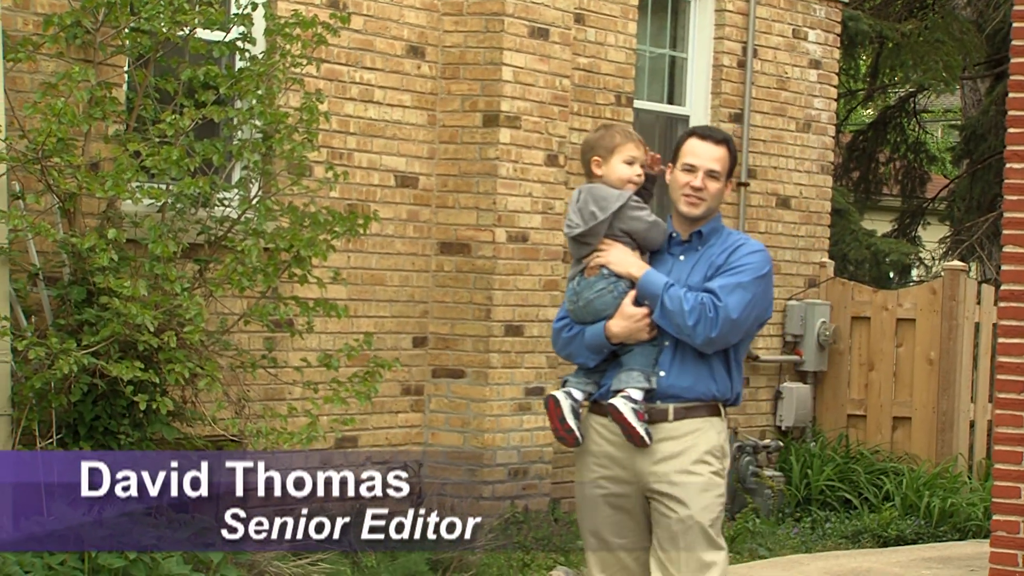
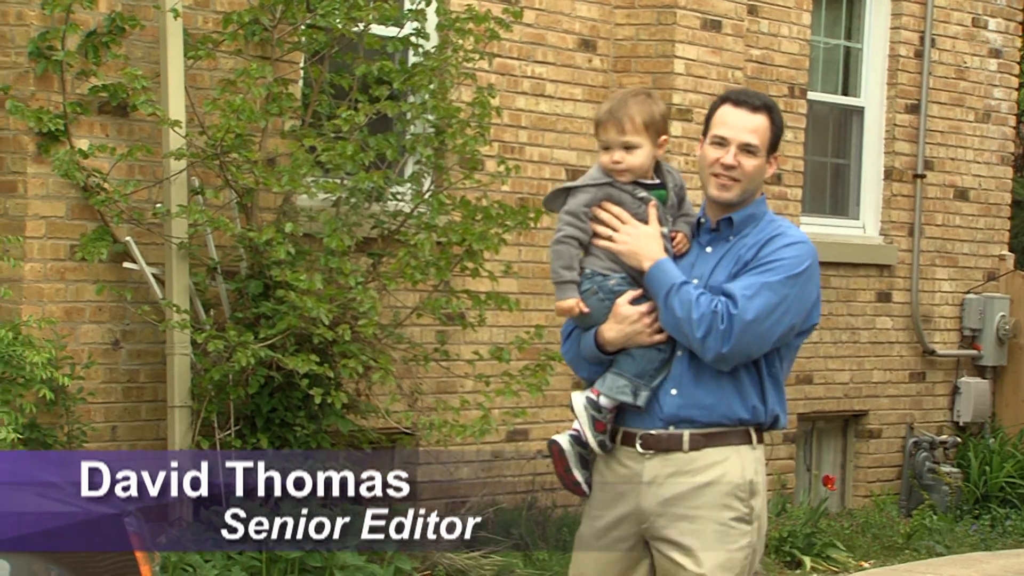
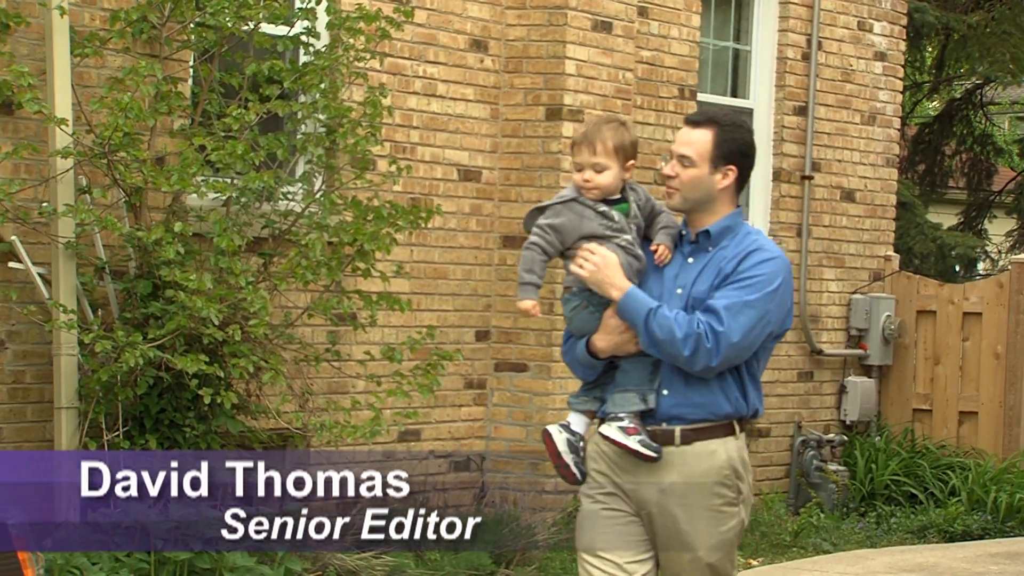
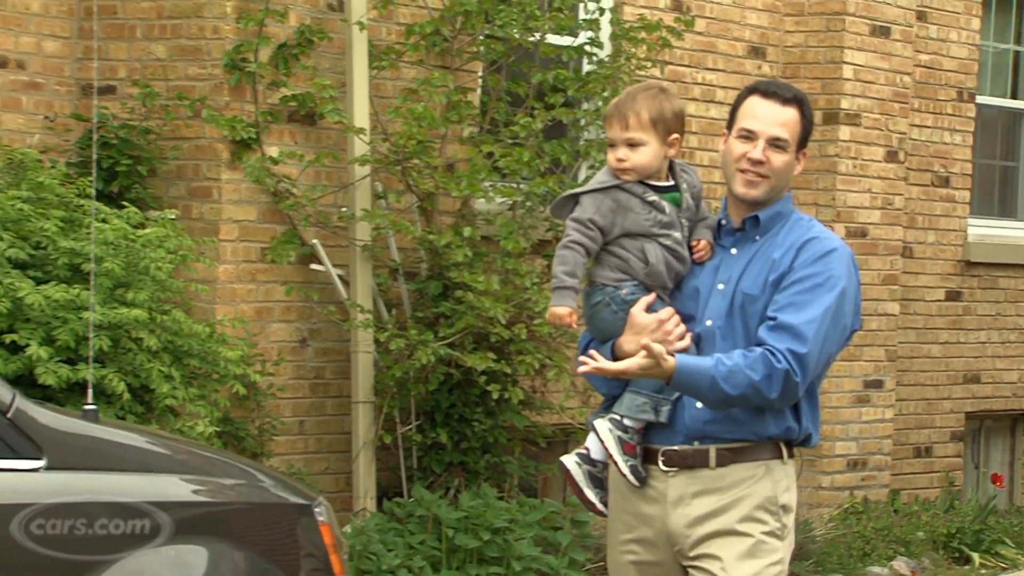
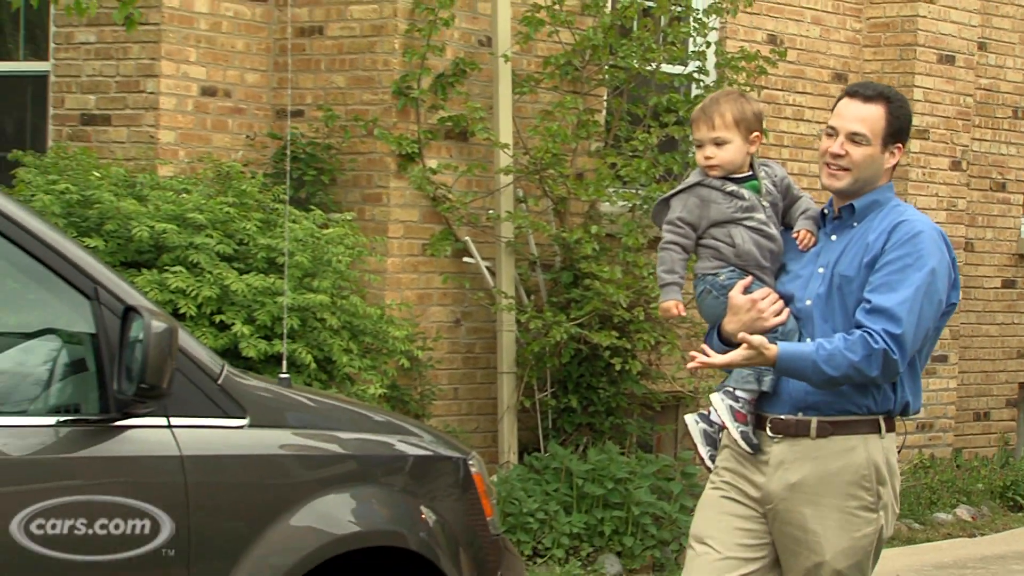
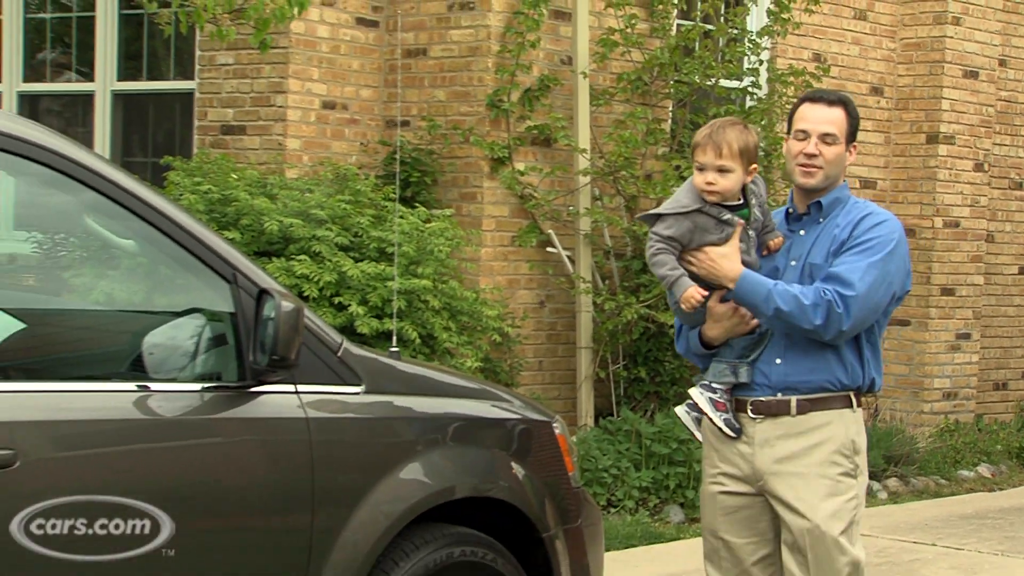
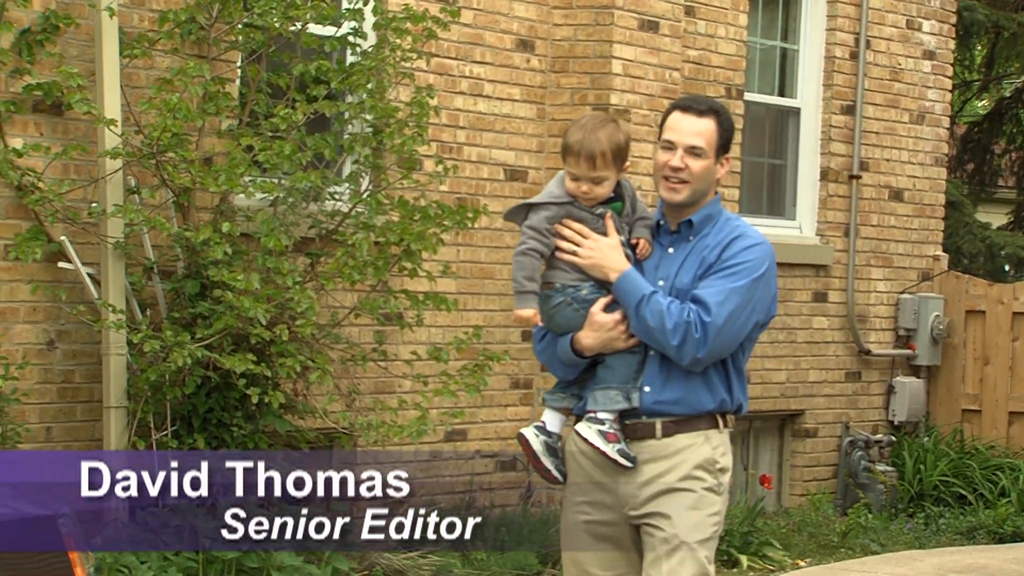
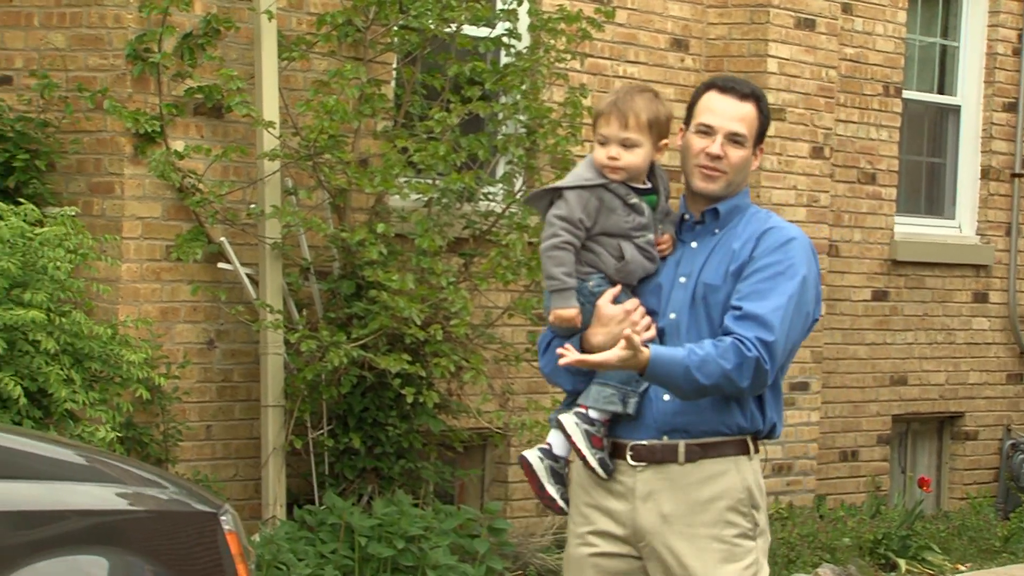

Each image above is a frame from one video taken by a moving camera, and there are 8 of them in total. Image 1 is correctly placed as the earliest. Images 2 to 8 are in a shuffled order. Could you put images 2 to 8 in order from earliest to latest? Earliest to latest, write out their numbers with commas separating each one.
3, 7, 2, 8, 4, 5, 6
